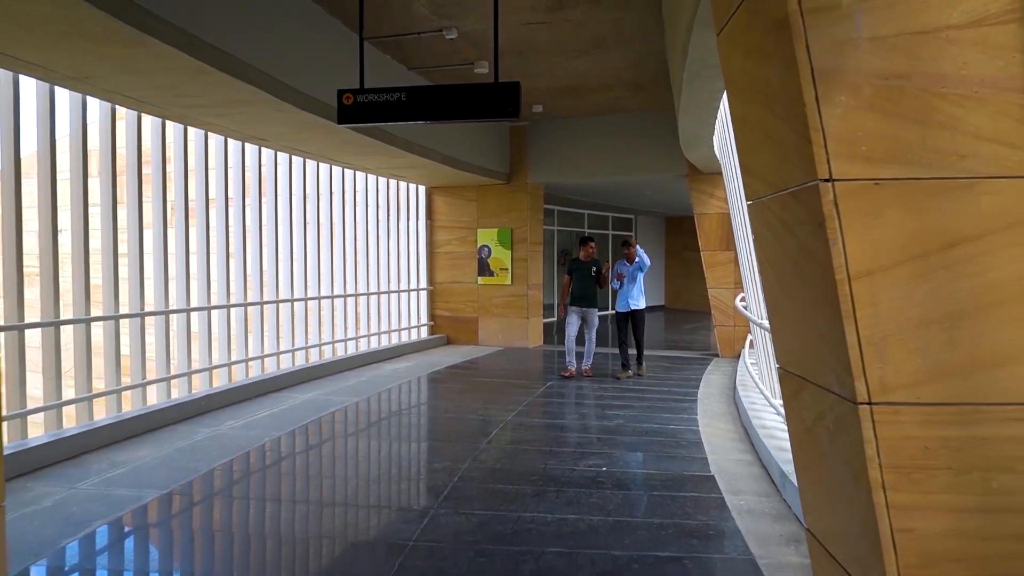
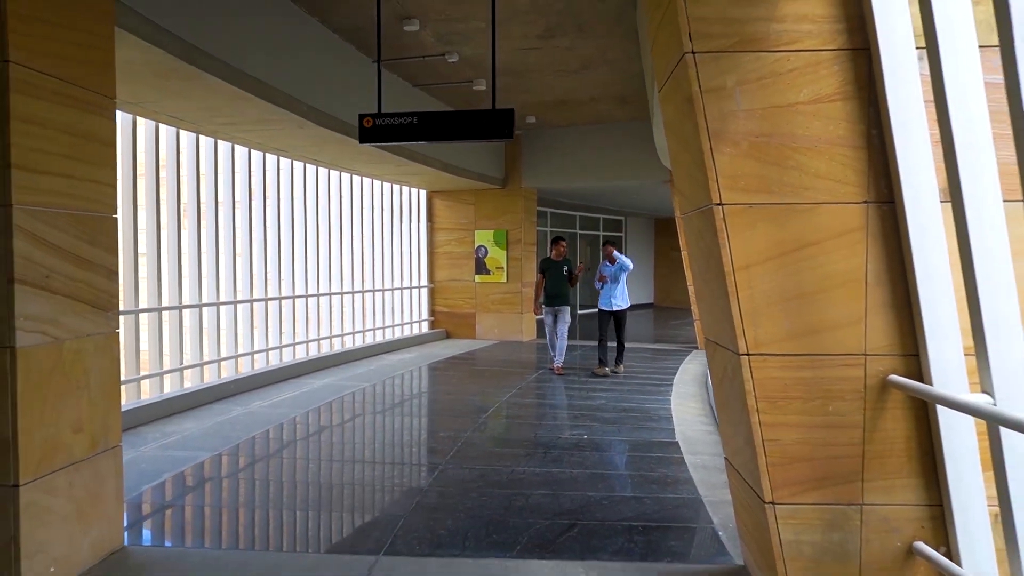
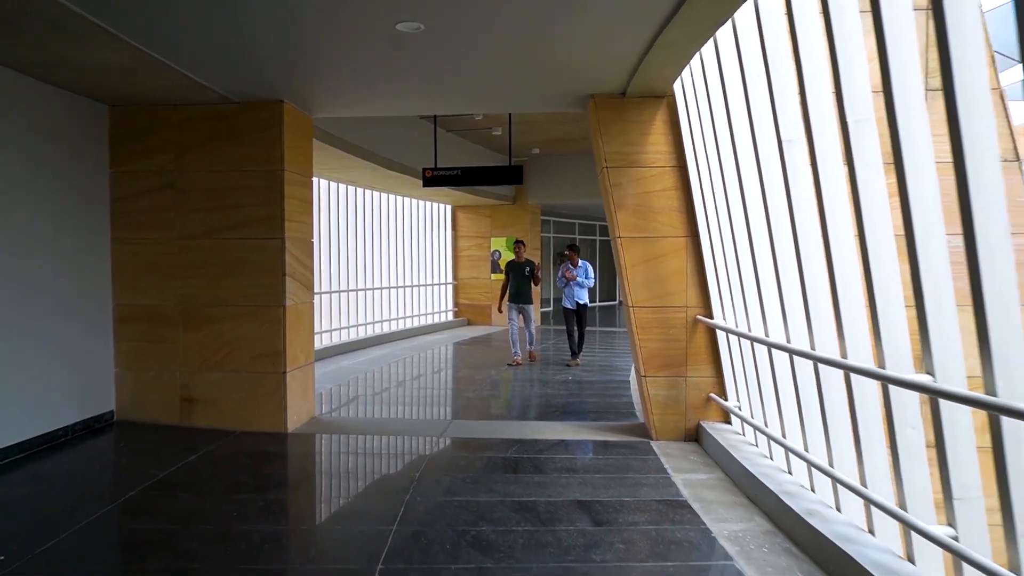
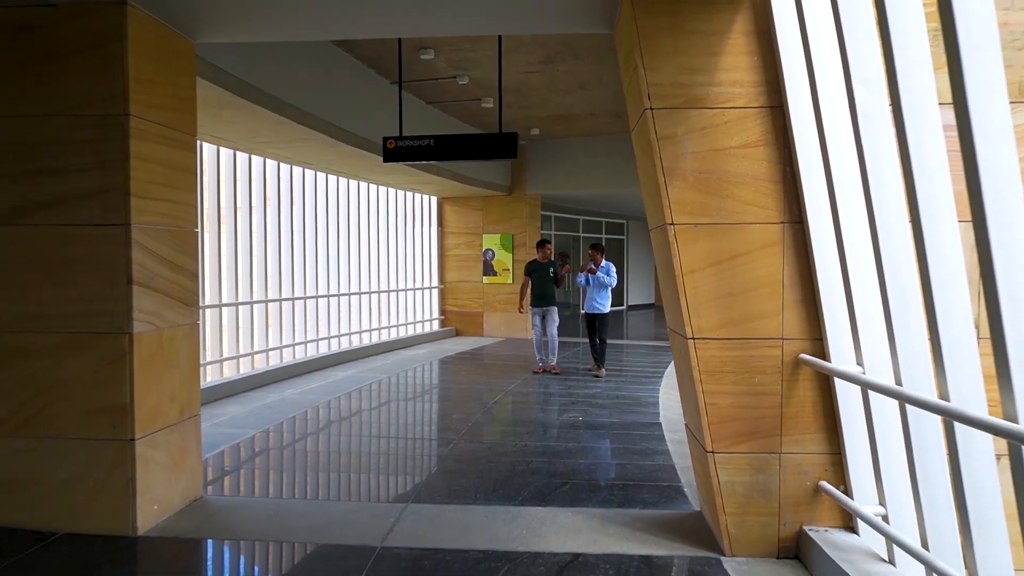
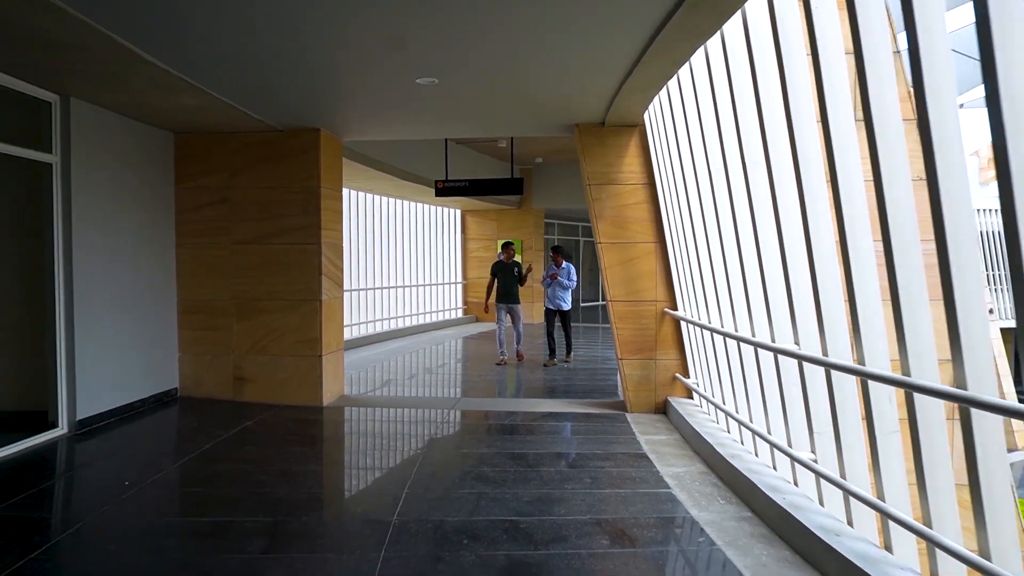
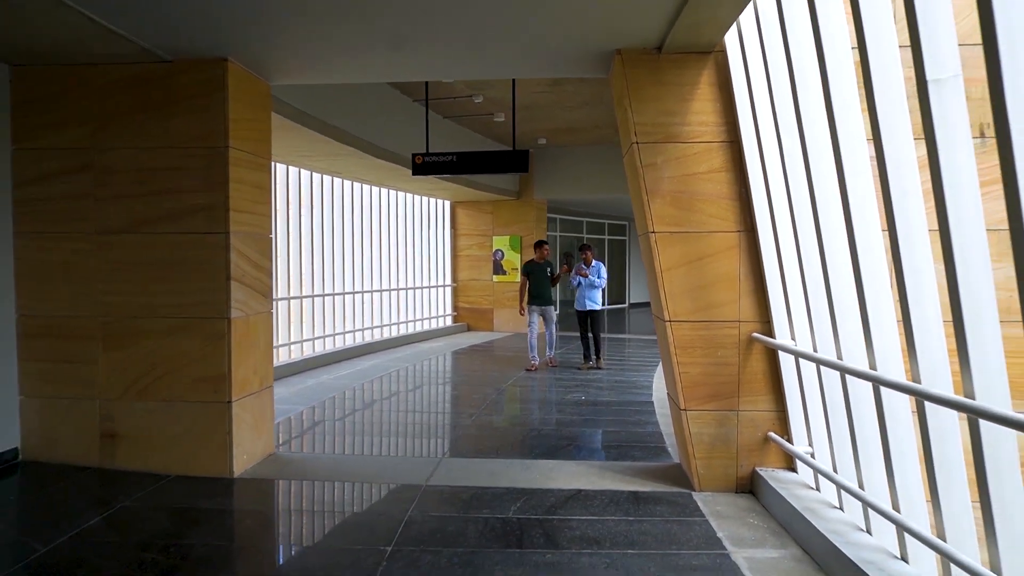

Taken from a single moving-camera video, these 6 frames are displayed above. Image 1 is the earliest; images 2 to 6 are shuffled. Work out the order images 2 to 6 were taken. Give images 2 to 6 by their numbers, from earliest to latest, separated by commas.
2, 4, 6, 3, 5
